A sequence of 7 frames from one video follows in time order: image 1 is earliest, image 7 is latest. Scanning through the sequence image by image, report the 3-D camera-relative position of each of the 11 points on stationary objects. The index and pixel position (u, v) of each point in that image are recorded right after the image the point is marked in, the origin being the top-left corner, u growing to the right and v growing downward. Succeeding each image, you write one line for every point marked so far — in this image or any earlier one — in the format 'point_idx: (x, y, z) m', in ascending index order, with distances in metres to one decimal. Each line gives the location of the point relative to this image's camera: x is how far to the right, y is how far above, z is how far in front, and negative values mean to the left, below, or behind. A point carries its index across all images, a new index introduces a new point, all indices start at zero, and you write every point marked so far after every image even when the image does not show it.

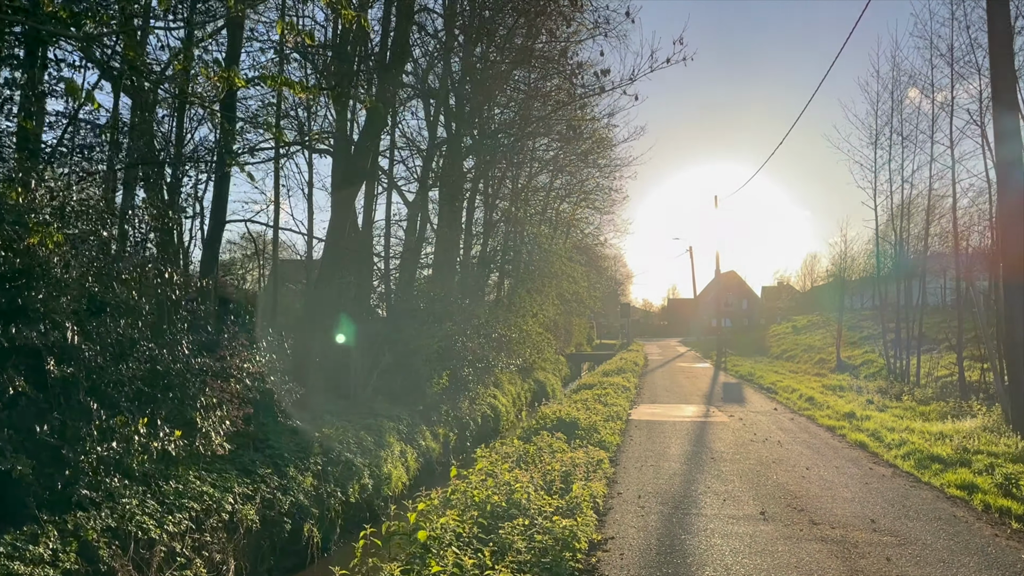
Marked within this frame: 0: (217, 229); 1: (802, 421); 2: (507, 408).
0: (-4.2, +0.8, +9.9) m
1: (+4.2, -2.0, +10.2) m
2: (-0.1, -3.1, +17.9) m
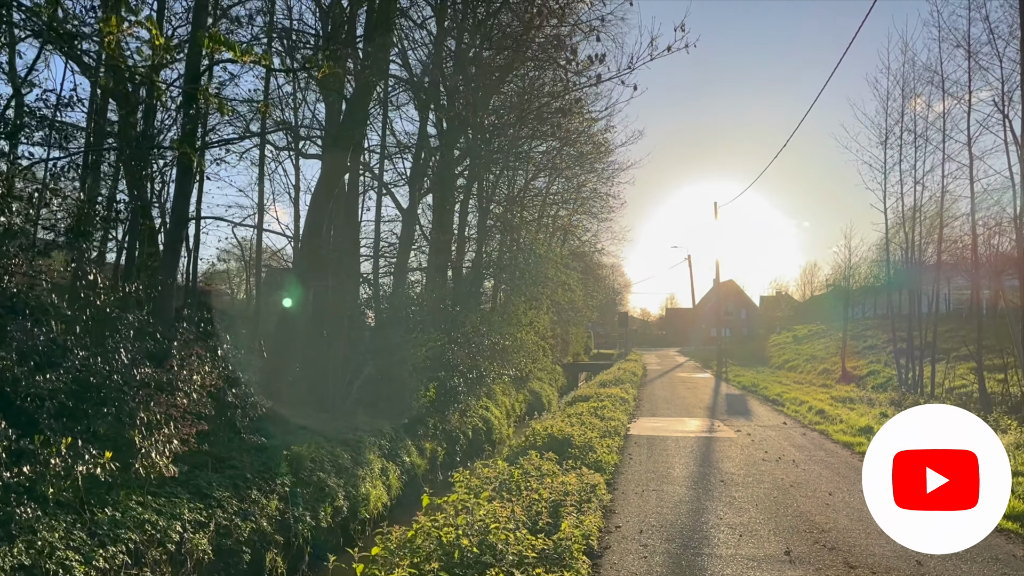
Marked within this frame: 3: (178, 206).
0: (-4.4, +0.8, +9.1) m
1: (+4.1, -2.0, +9.4) m
2: (-0.3, -3.2, +17.1) m
3: (-4.4, +1.1, +9.1) m
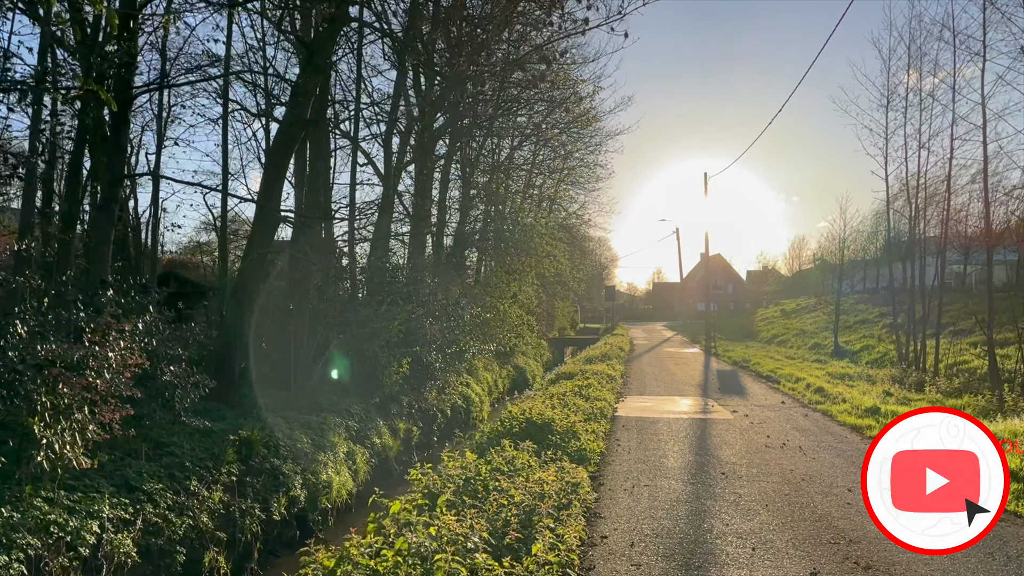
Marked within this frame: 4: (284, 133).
0: (-4.6, +1.2, +8.1) m
1: (+3.8, -1.6, +8.7) m
2: (-0.7, -2.6, +16.3) m
3: (-4.6, +1.5, +8.1) m
4: (-3.0, +2.1, +9.3) m
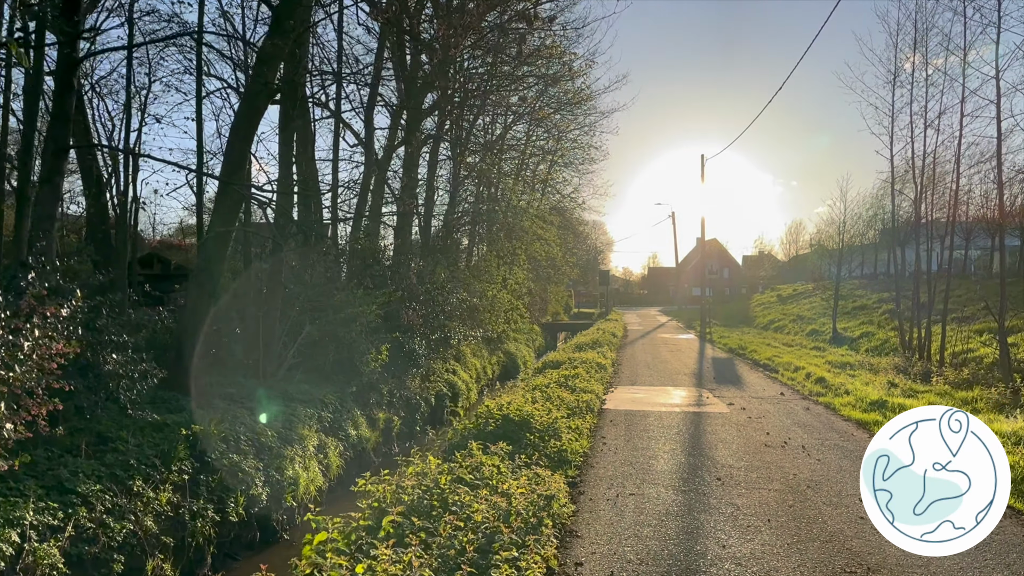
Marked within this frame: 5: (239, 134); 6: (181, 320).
0: (-4.8, +1.4, +7.4) m
1: (+3.6, -1.4, +8.1) m
2: (-1.0, -2.2, +15.7) m
3: (-4.8, +1.7, +7.4) m
4: (-3.3, +2.3, +8.6) m
5: (-3.4, +1.9, +8.6) m
6: (-4.1, -0.4, +8.6) m
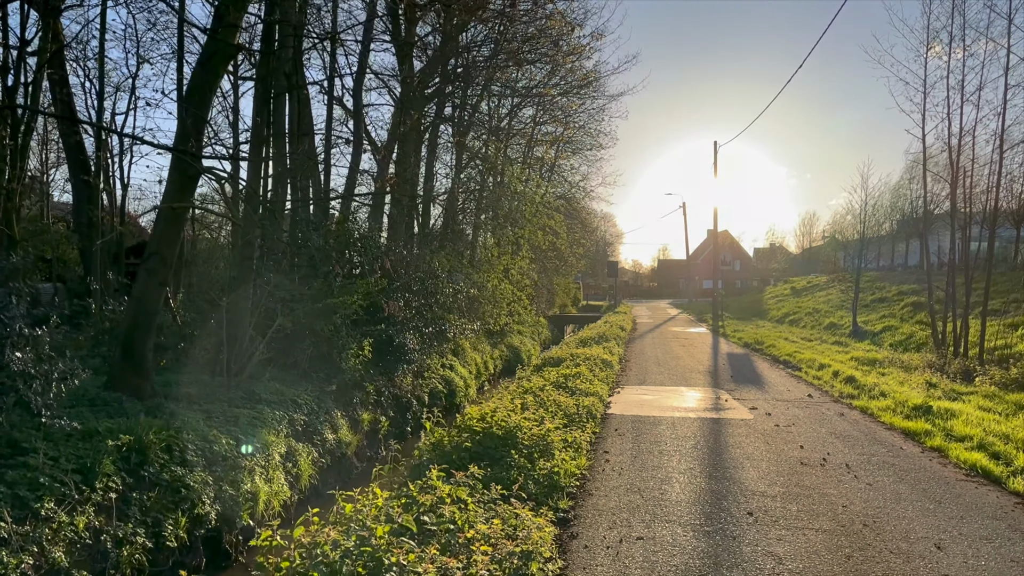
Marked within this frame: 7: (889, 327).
0: (-4.9, +1.5, +6.4) m
1: (+3.5, -1.3, +7.1) m
2: (-1.0, -2.0, +14.7) m
3: (-4.9, +1.8, +6.4) m
4: (-3.3, +2.4, +7.6) m
5: (-3.5, +2.0, +7.6) m
6: (-4.2, -0.2, +7.6) m
7: (+10.8, -1.1, +19.9) m
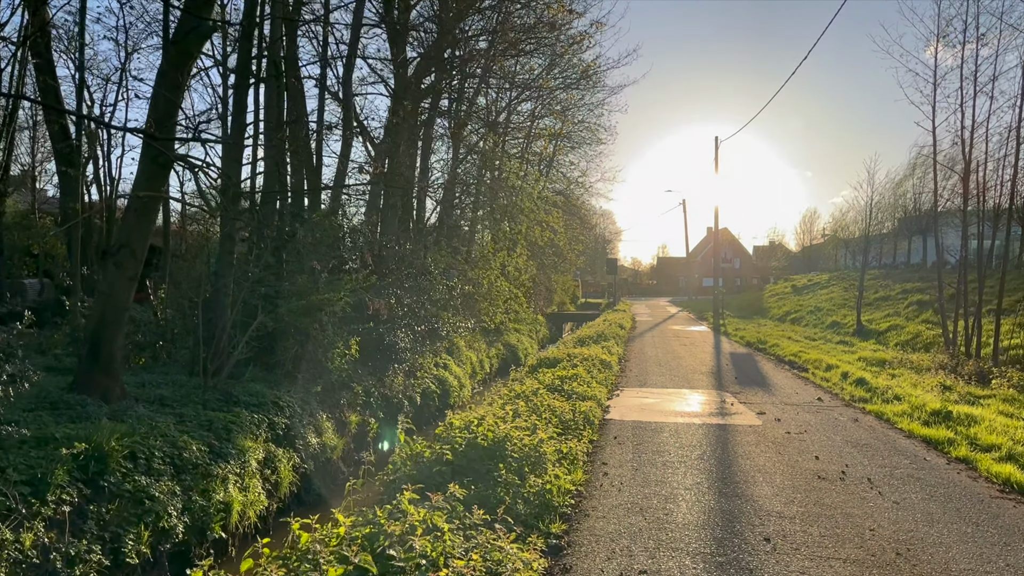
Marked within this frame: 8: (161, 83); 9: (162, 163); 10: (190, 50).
0: (-5.0, +1.6, +6.0) m
1: (+3.4, -1.3, +6.6) m
2: (-1.1, -1.9, +14.3) m
3: (-5.0, +1.9, +5.9) m
4: (-3.4, +2.5, +7.1) m
5: (-3.5, +2.1, +7.1) m
6: (-4.3, -0.2, +7.2) m
7: (+10.7, -1.1, +19.5) m
8: (-3.6, +2.1, +7.1) m
9: (-3.6, +1.3, +7.2) m
10: (-3.3, +2.4, +7.2) m
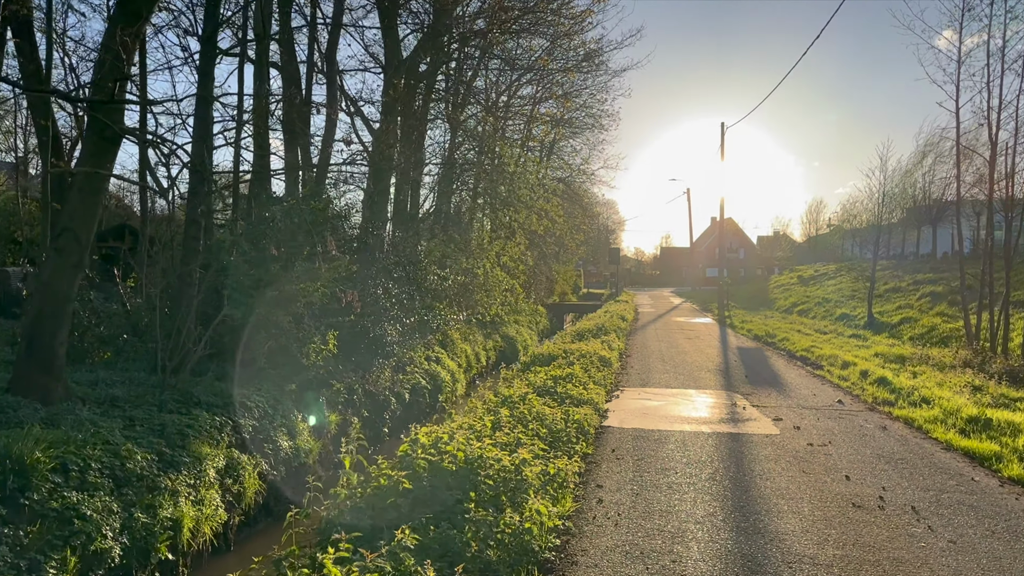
0: (-5.1, +1.7, +5.2) m
1: (+3.3, -1.2, +5.9) m
2: (-1.2, -1.7, +13.6) m
3: (-5.1, +2.0, +5.2) m
4: (-3.5, +2.6, +6.3) m
5: (-3.6, +2.2, +6.4) m
6: (-4.4, -0.1, +6.4) m
7: (+10.6, -0.8, +18.7) m
8: (-3.7, +2.2, +6.3) m
9: (-3.7, +1.4, +6.4) m
10: (-3.4, +2.5, +6.4) m
